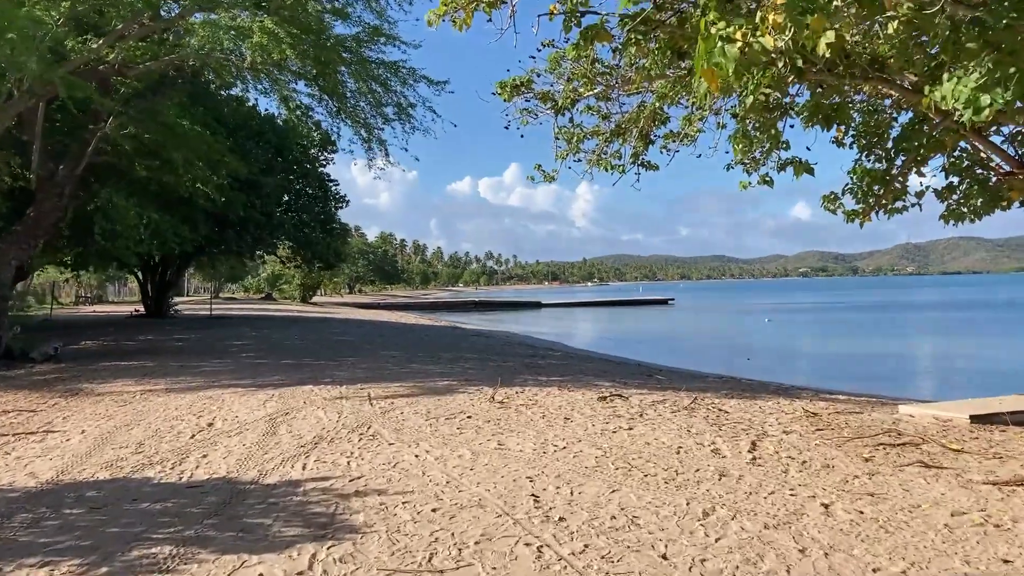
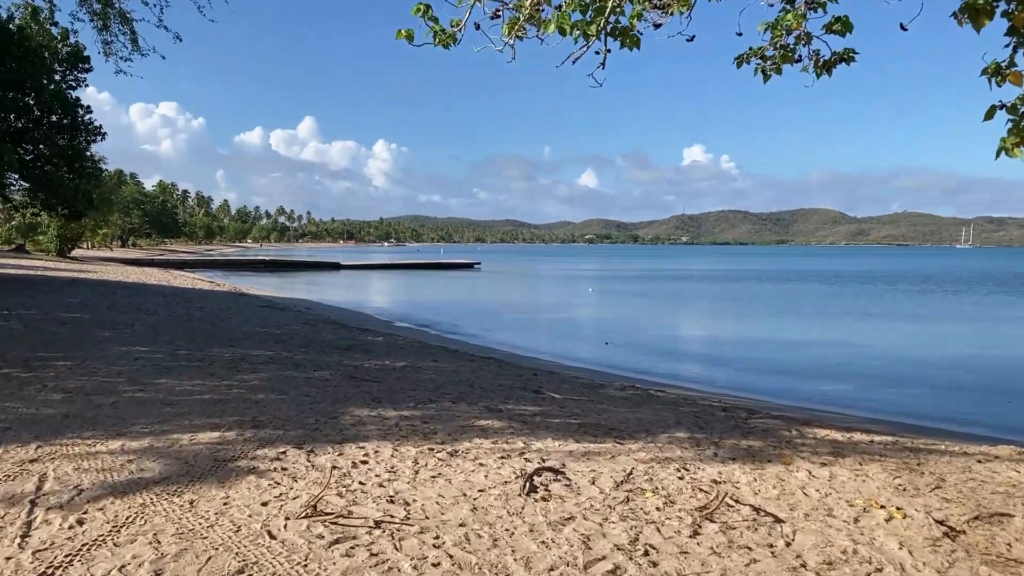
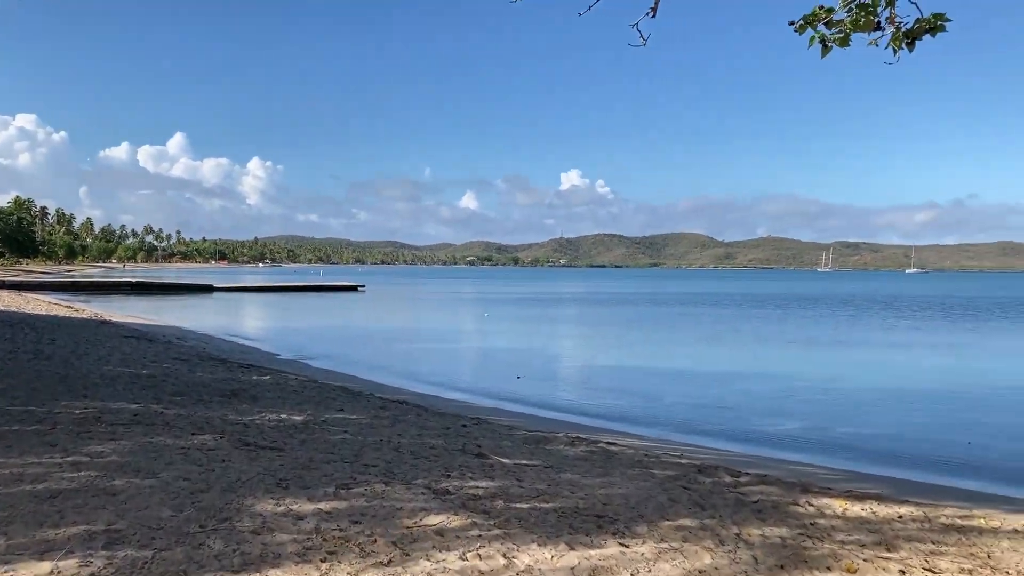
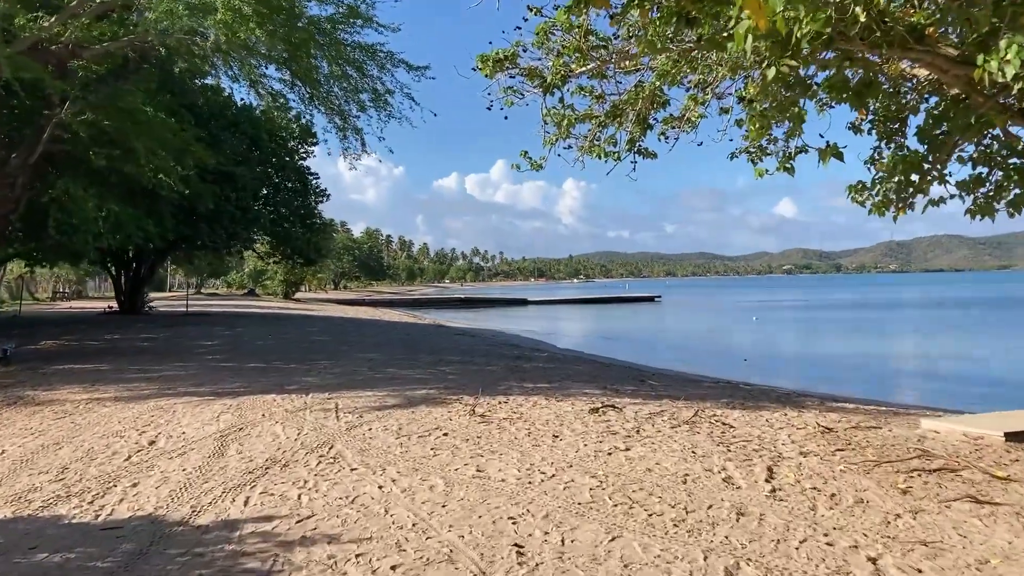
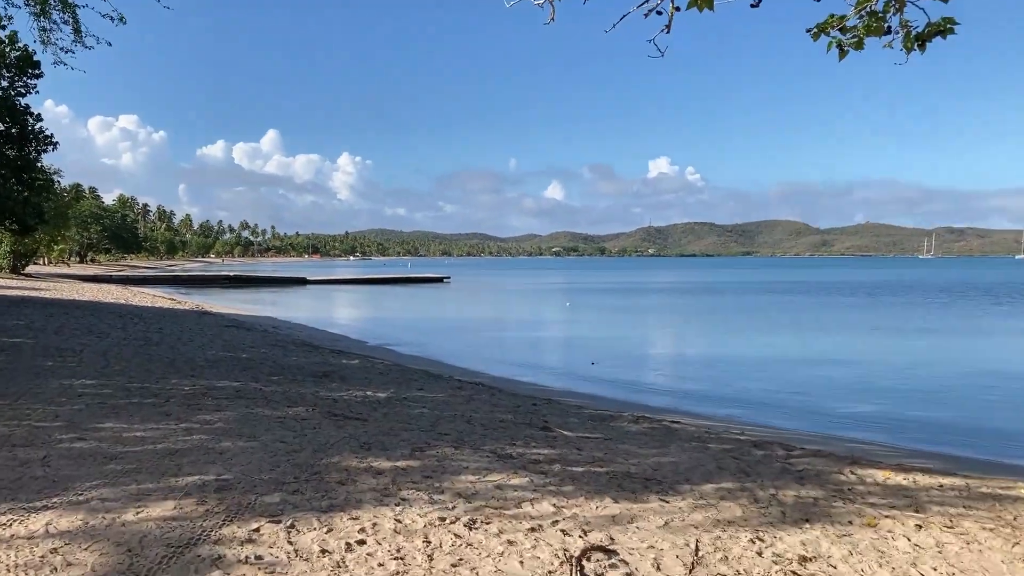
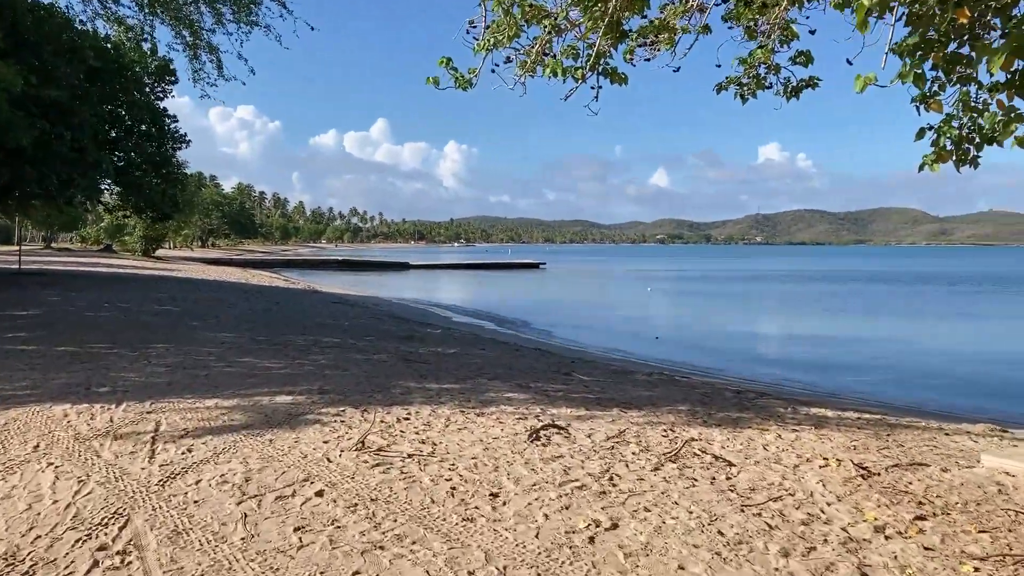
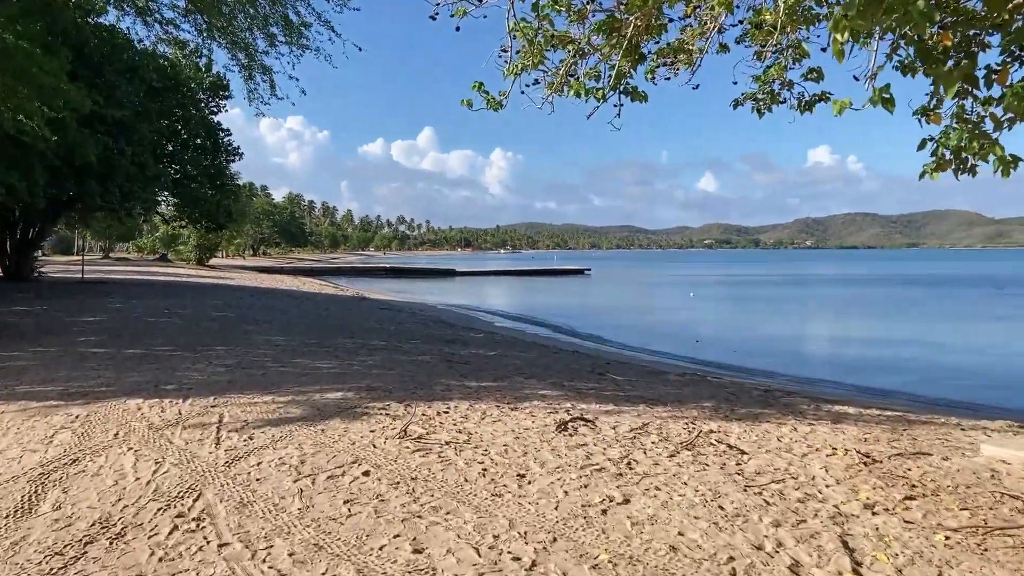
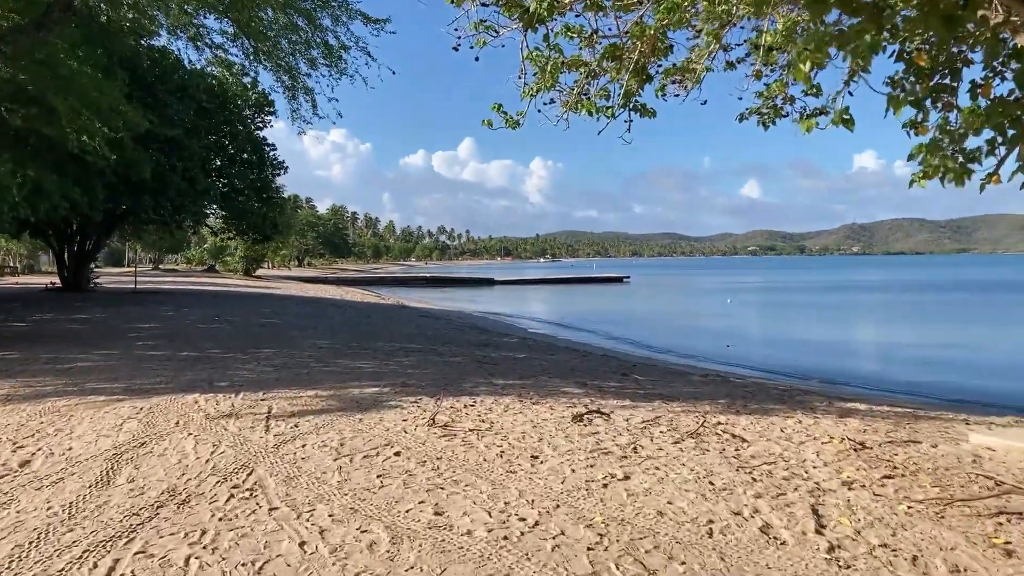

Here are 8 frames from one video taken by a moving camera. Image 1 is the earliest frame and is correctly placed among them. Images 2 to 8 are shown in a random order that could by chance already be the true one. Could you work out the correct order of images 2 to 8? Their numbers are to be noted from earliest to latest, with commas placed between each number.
4, 8, 7, 6, 2, 5, 3
